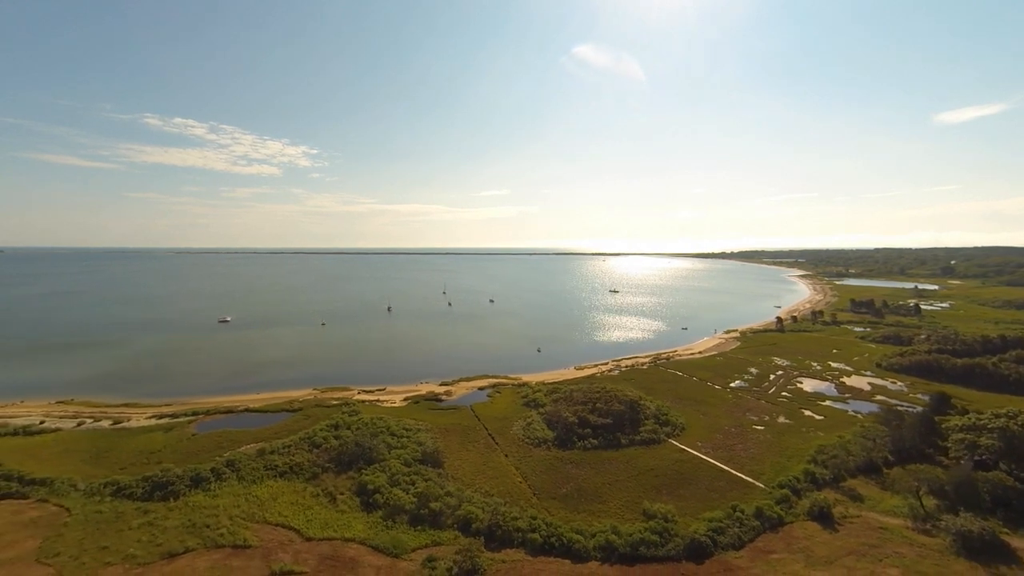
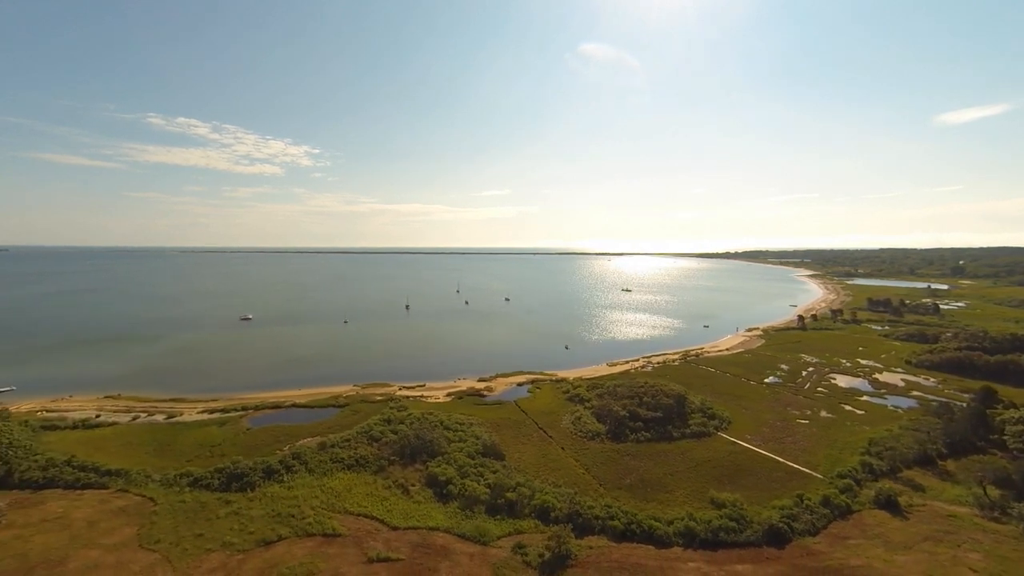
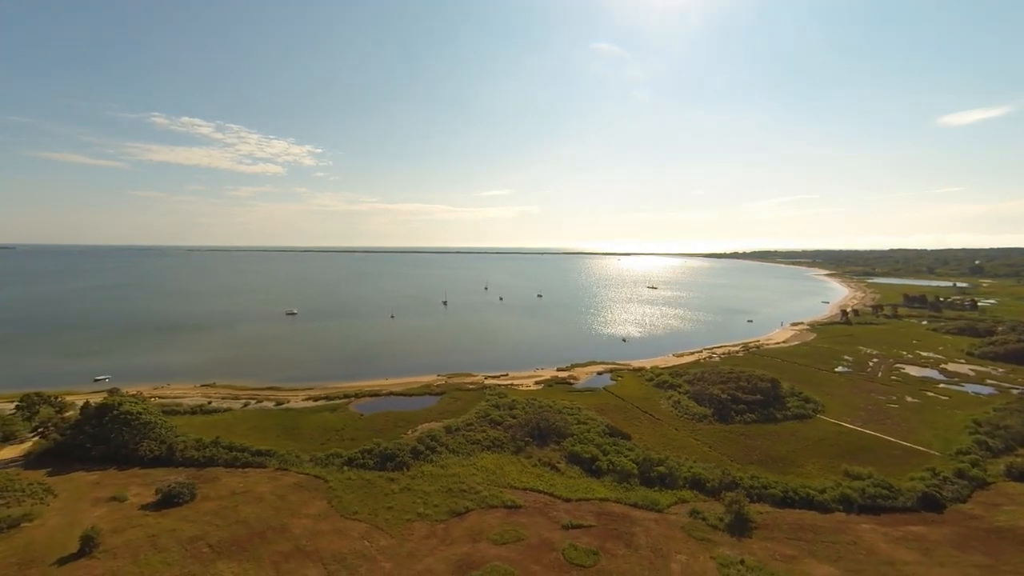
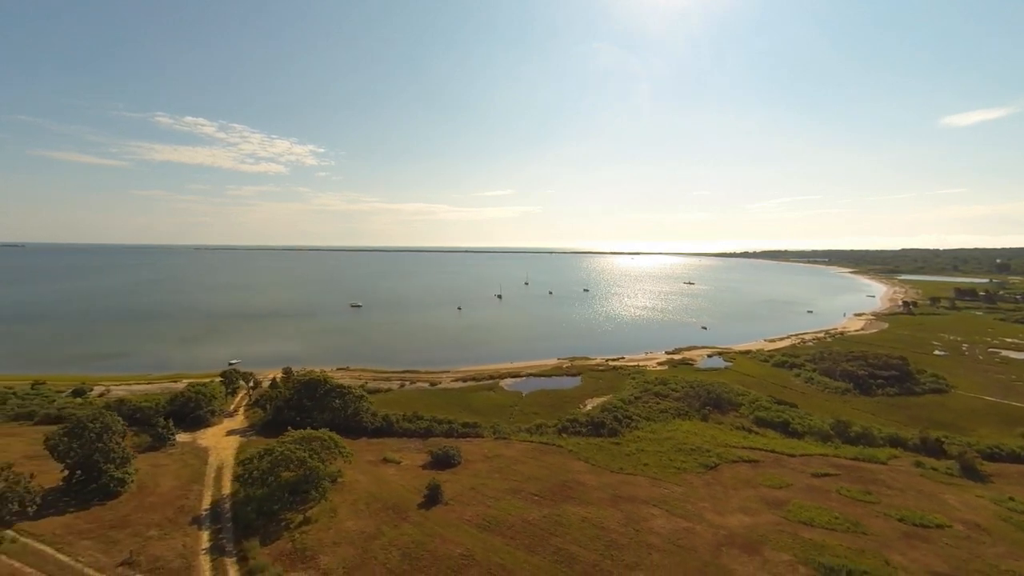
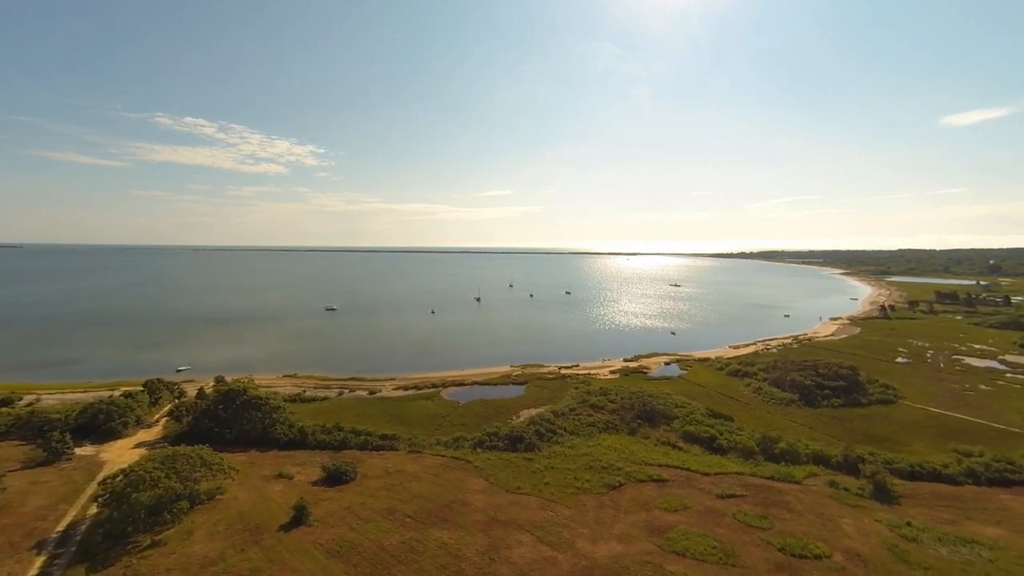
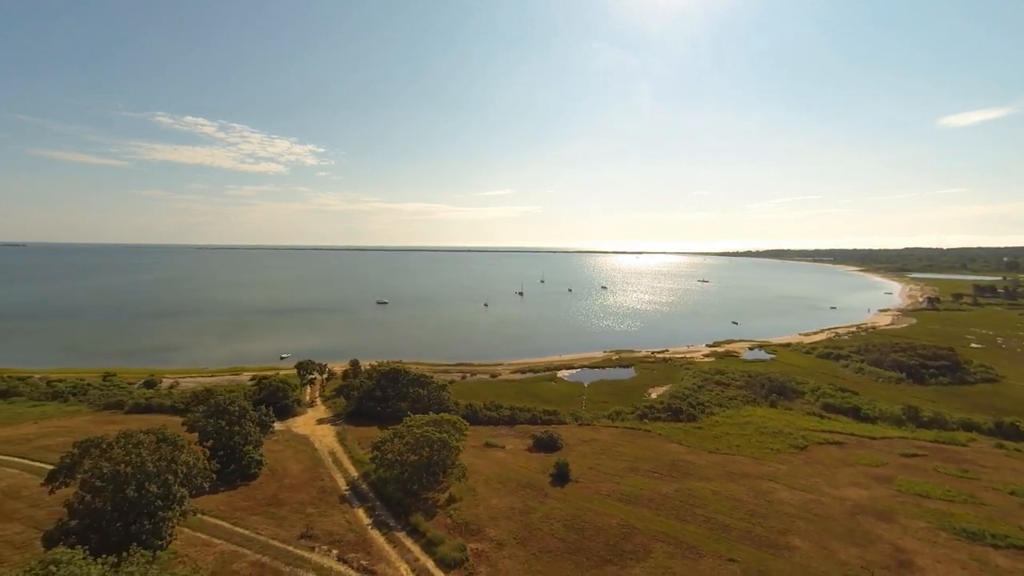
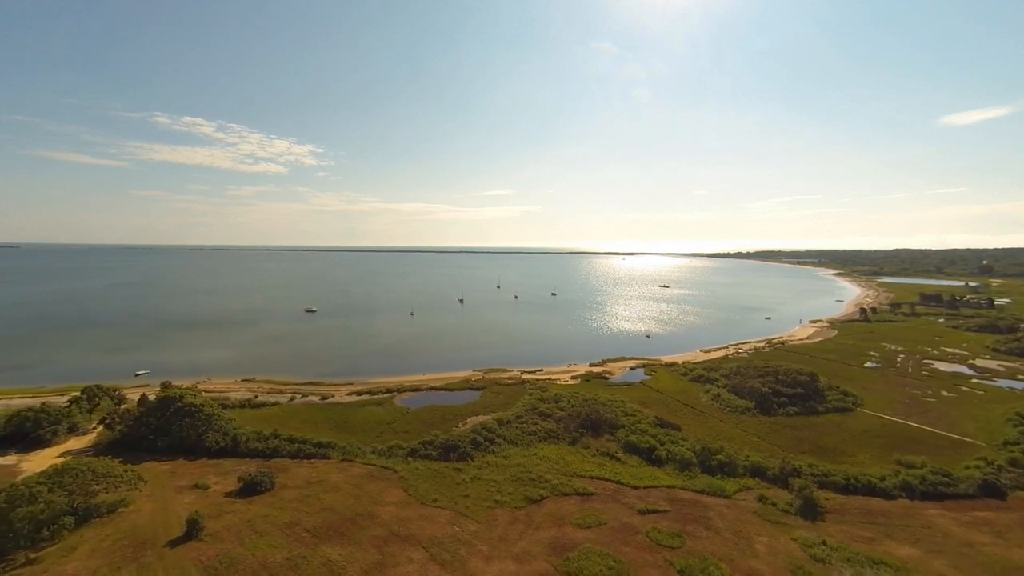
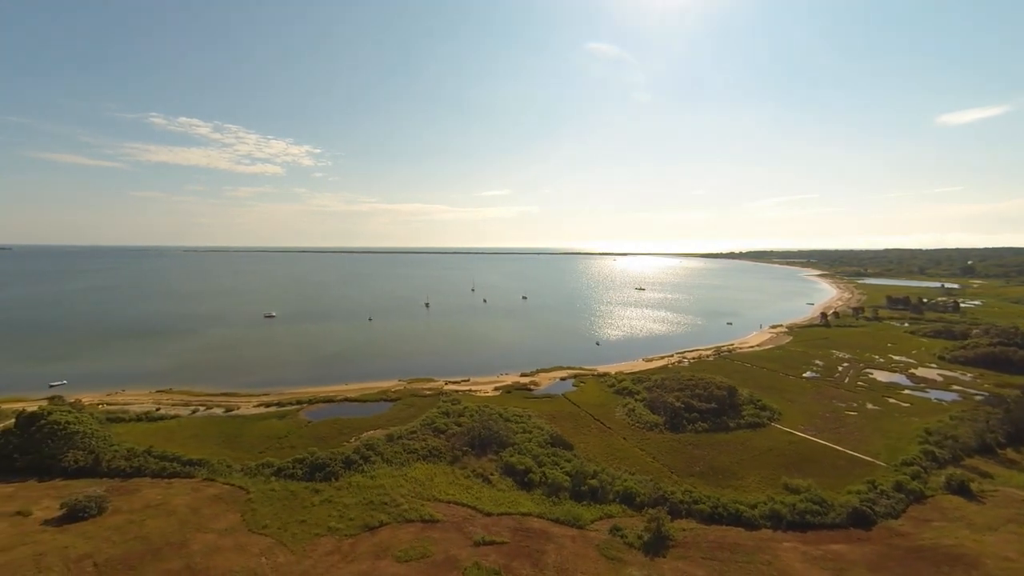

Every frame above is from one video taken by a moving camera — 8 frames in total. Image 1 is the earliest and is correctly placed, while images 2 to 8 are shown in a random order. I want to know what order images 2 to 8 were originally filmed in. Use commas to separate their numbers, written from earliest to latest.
2, 8, 3, 7, 5, 4, 6
